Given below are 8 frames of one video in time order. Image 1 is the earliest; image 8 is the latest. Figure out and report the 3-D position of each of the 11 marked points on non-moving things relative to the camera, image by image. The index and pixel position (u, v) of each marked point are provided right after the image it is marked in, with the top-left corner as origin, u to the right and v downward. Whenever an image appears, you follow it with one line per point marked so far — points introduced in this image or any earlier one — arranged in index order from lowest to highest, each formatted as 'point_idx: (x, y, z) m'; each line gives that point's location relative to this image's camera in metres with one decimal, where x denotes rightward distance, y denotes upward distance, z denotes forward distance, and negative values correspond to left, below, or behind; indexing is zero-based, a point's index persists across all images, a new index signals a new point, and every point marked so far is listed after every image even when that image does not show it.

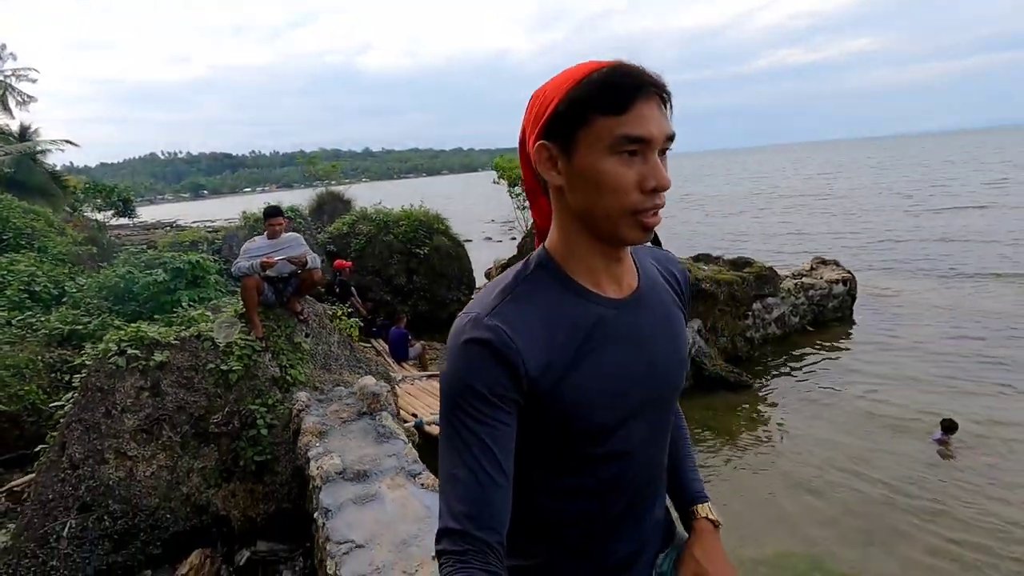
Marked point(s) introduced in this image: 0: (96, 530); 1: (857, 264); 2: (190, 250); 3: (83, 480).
0: (-3.3, -1.9, +4.2) m
1: (+12.7, +0.5, +20.0) m
2: (-5.9, +0.7, +9.8) m
3: (-3.4, -1.4, +4.3) m
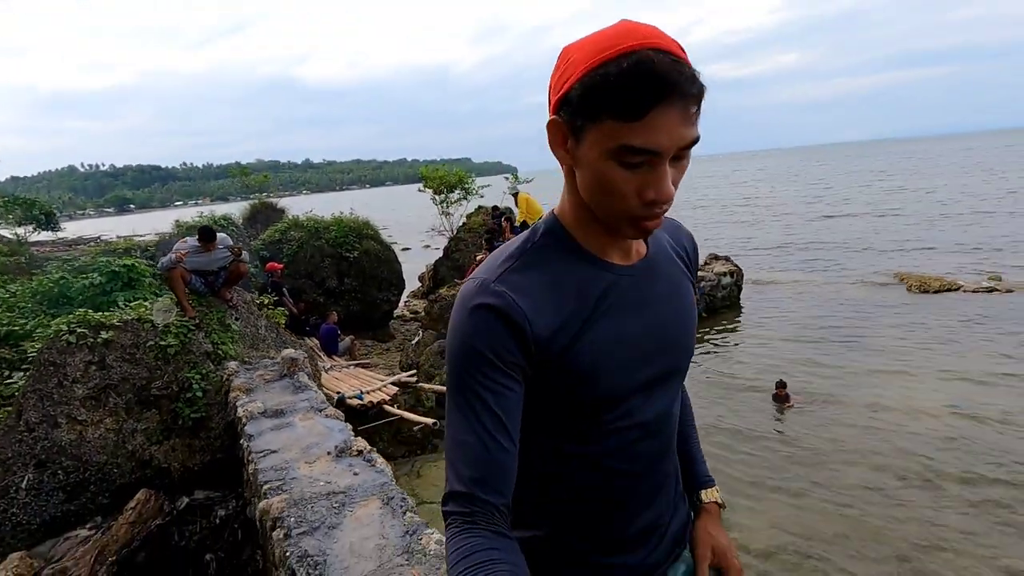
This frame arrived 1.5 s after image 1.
0: (-4.3, -1.8, +5.0) m
1: (+10.1, +0.7, +22.3) m
2: (-7.5, +0.7, +10.4) m
3: (-4.5, -1.4, +5.1) m
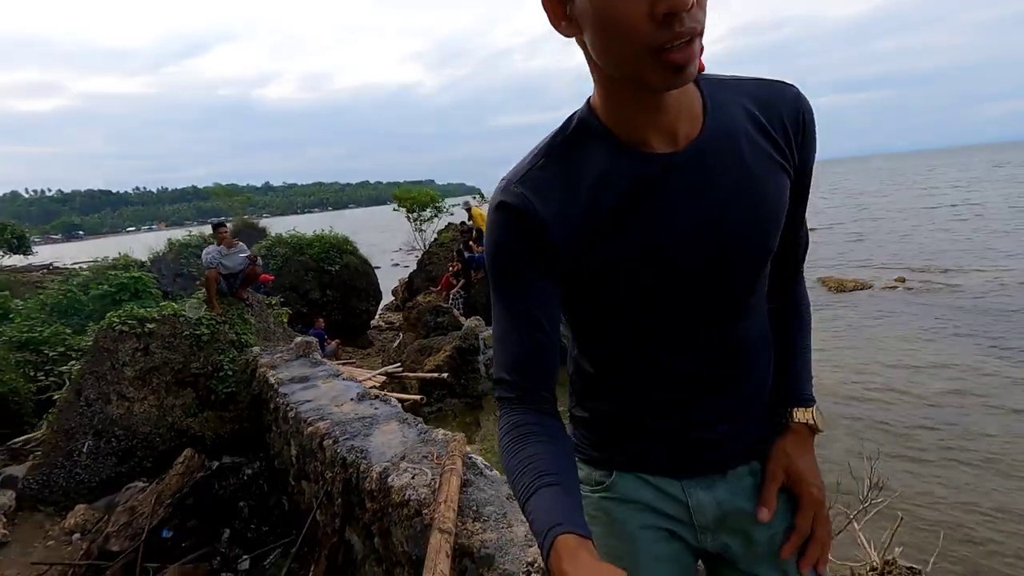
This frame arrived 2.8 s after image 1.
0: (-4.6, -1.8, +6.0) m
1: (+8.6, +0.3, +24.3) m
2: (-8.1, +0.4, +11.3) m
3: (-4.7, -1.3, +6.1) m
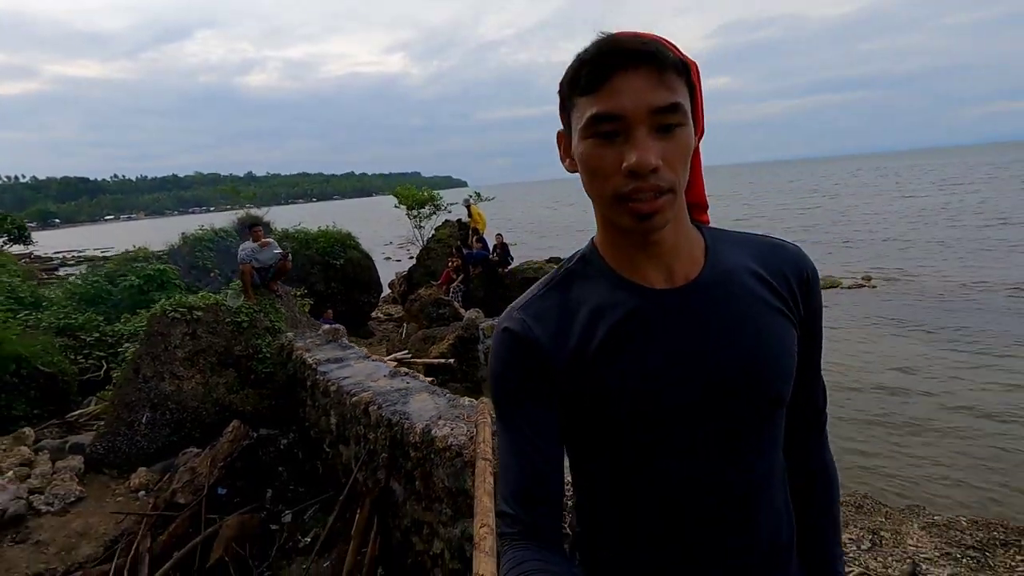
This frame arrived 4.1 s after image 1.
0: (-4.5, -1.7, +6.9) m
1: (+8.2, +0.5, +25.5) m
2: (-8.2, +0.6, +12.0) m
3: (-4.7, -1.2, +7.0) m
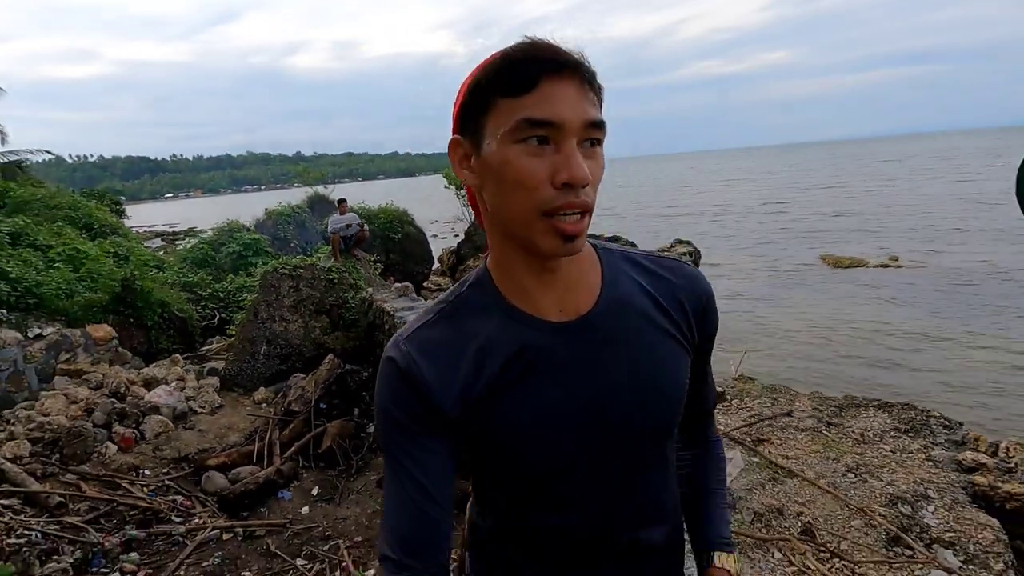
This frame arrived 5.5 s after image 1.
0: (-4.0, -1.1, +8.9) m
1: (+10.2, +1.6, +26.4) m
2: (-7.2, +1.5, +14.2) m
3: (-4.1, -0.6, +9.0) m
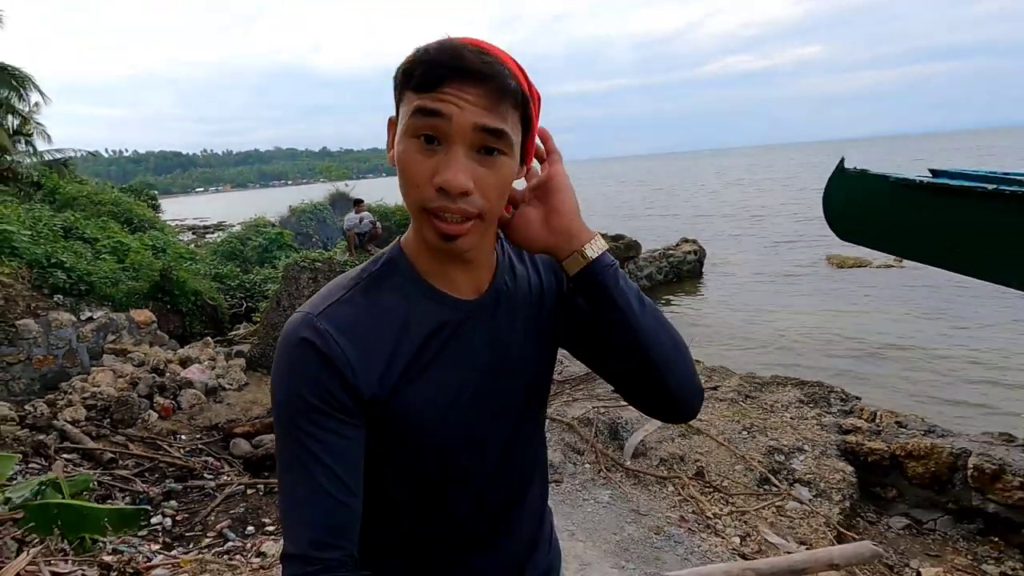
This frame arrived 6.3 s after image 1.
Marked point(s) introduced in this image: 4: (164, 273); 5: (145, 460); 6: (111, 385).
0: (-4.0, -0.9, +9.9) m
1: (+10.8, +1.6, +26.8) m
2: (-7.0, +1.7, +15.2) m
3: (-4.1, -0.4, +9.9) m
4: (-7.1, +0.3, +11.0) m
5: (-4.7, -2.2, +6.8) m
6: (-6.1, -1.5, +8.1) m
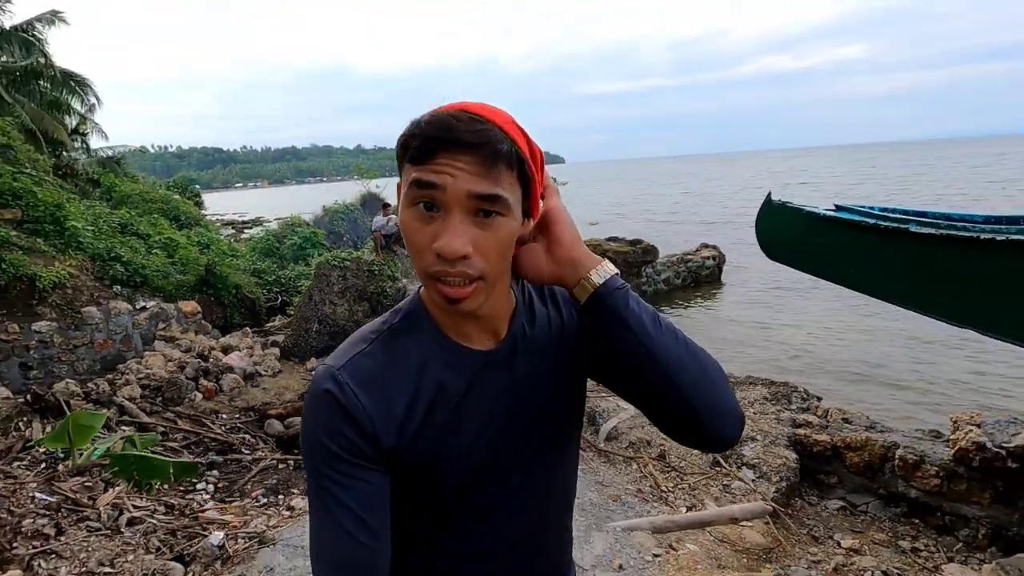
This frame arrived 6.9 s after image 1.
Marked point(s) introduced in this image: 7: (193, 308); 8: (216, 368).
0: (-3.8, -0.8, +10.7) m
1: (+12.0, +1.4, +26.8) m
2: (-6.4, +1.9, +16.2) m
3: (-3.9, -0.4, +10.8) m
4: (-6.8, +0.5, +12.0) m
5: (-4.6, -2.1, +7.7) m
6: (-5.9, -1.4, +9.1) m
7: (-6.6, -0.4, +11.1) m
8: (-5.1, -1.4, +9.3) m
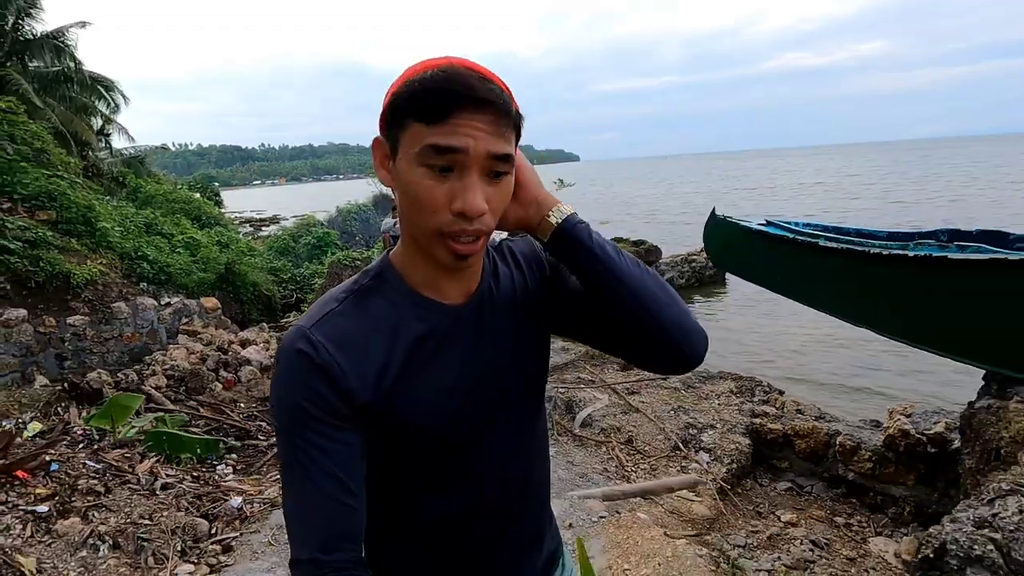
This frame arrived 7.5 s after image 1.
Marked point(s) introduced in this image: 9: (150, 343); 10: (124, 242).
0: (-3.7, -0.8, +11.3) m
1: (+12.5, +1.4, +27.0) m
2: (-6.2, +1.9, +16.9) m
3: (-3.8, -0.3, +11.4) m
4: (-6.7, +0.5, +12.7) m
5: (-4.7, -2.1, +8.3) m
6: (-5.9, -1.3, +9.7) m
7: (-6.6, -0.4, +11.8) m
8: (-5.1, -1.3, +9.9) m
9: (-6.9, -1.0, +10.2) m
10: (-8.4, +1.0, +11.6) m
